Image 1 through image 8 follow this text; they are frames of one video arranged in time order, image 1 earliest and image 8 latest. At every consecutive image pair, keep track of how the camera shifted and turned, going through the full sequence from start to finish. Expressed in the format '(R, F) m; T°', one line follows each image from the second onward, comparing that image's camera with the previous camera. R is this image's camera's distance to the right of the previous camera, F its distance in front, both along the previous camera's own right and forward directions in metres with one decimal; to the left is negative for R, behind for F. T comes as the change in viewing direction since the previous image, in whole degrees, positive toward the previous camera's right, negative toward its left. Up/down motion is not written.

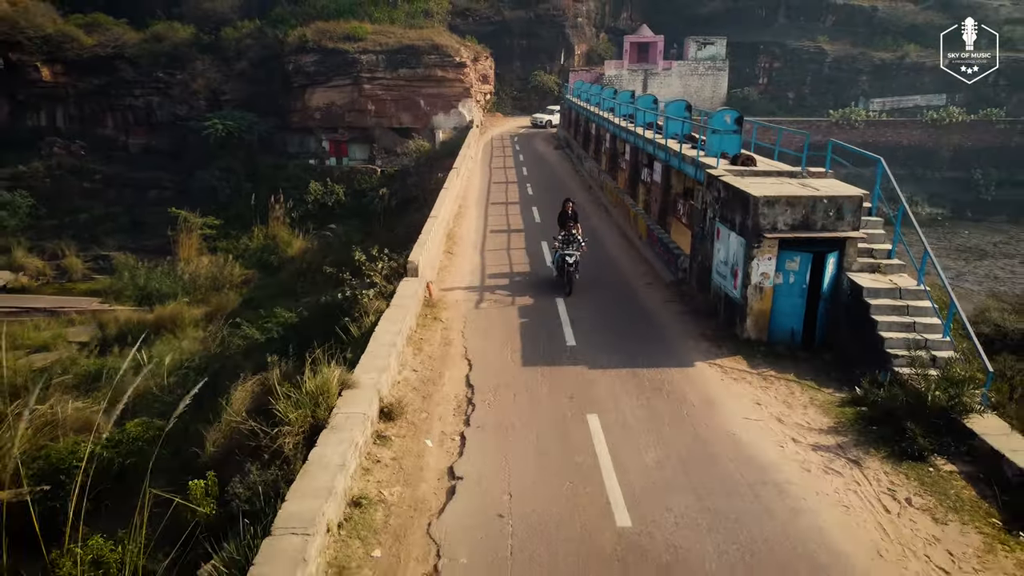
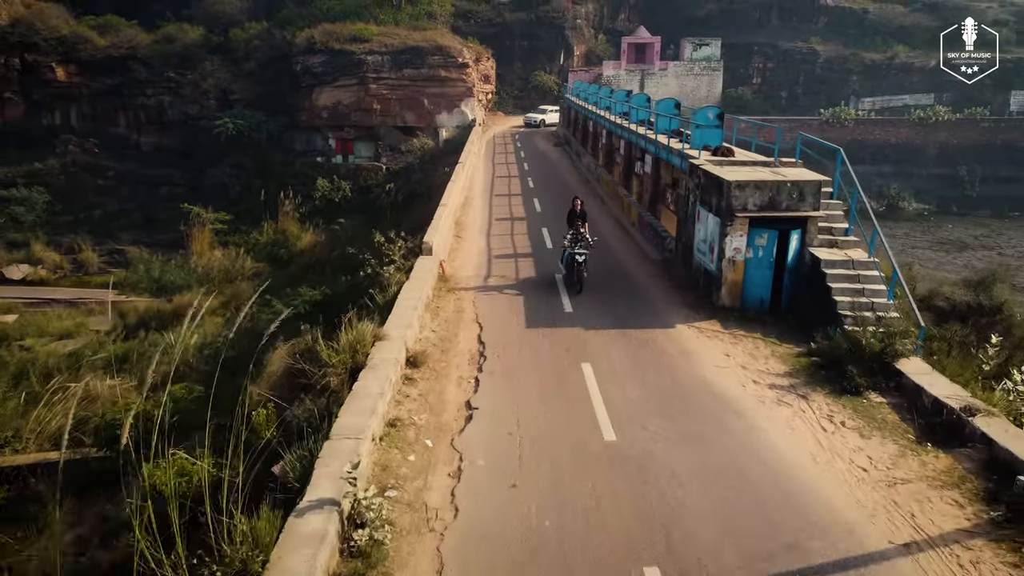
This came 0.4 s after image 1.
(0.0, -0.8) m; 0°
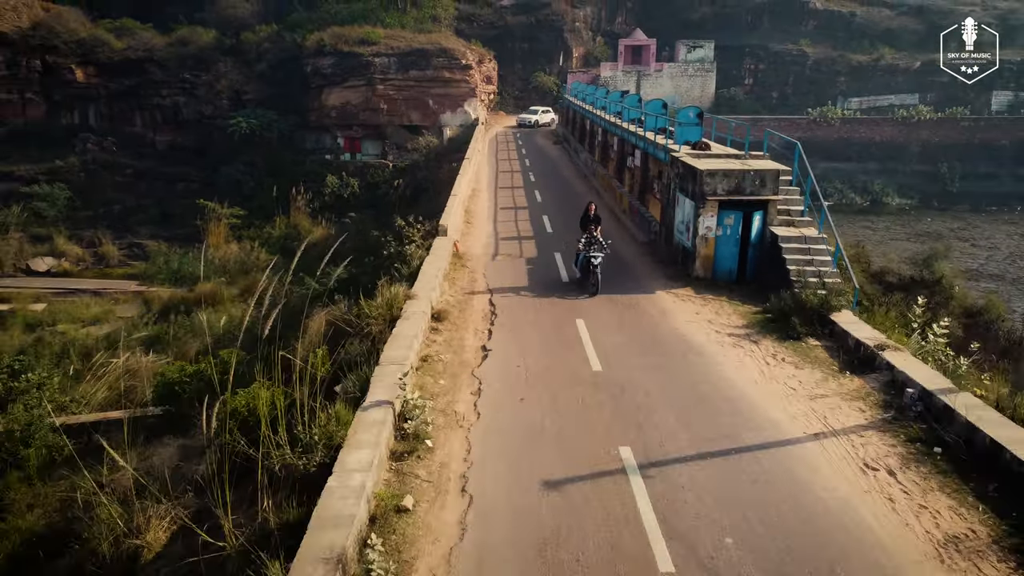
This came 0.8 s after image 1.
(-0.1, -1.2) m; 0°
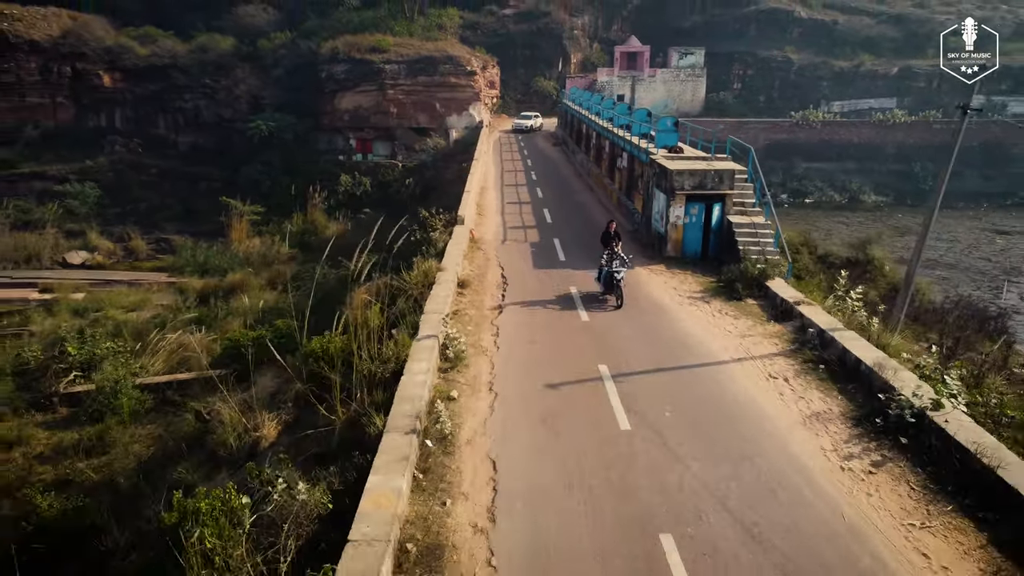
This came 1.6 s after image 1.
(-0.1, -1.8) m; 0°
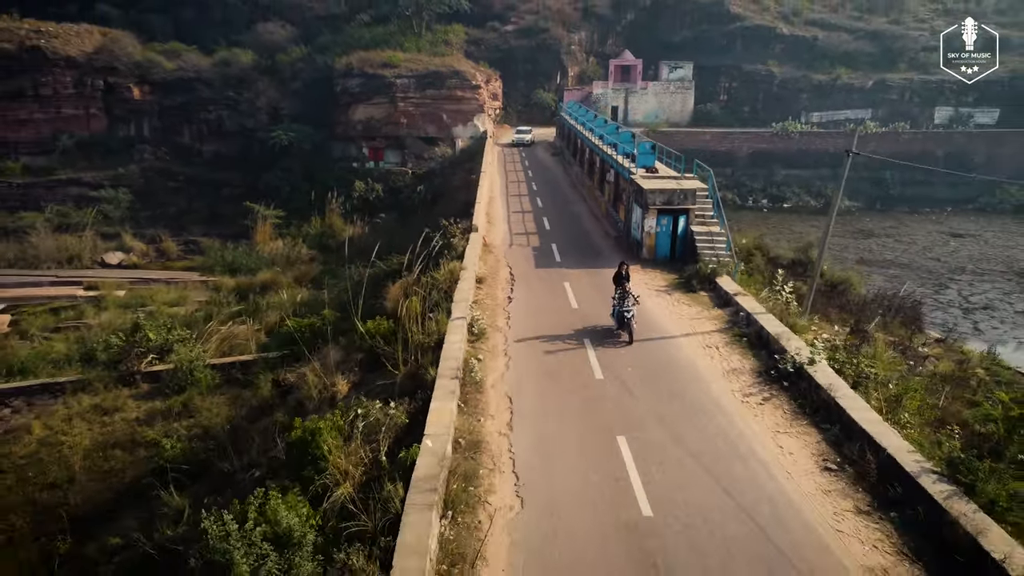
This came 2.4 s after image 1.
(-0.1, -2.3) m; 0°
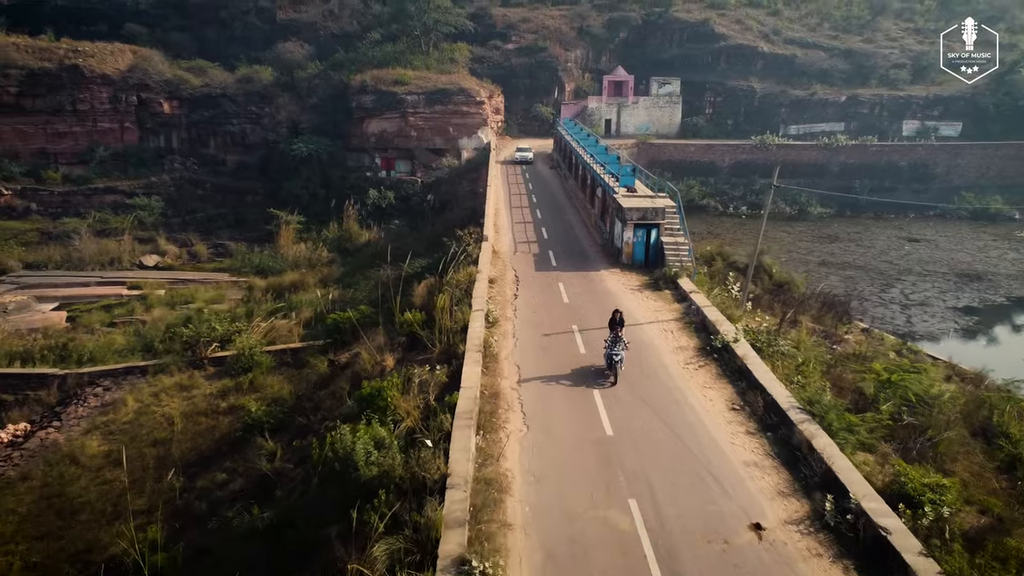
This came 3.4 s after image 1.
(-0.1, -2.8) m; 0°
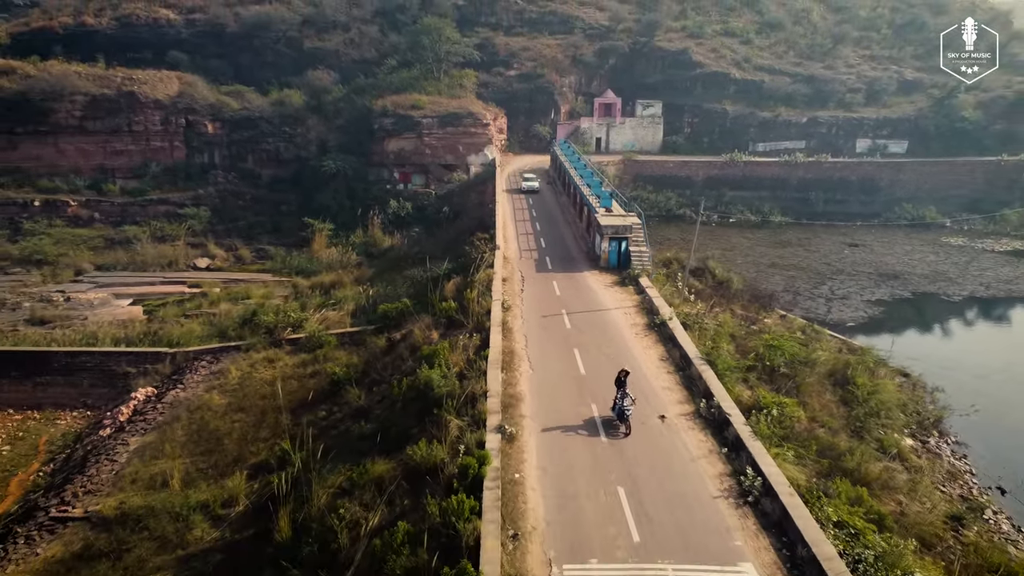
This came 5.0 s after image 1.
(-0.3, -5.1) m; 0°
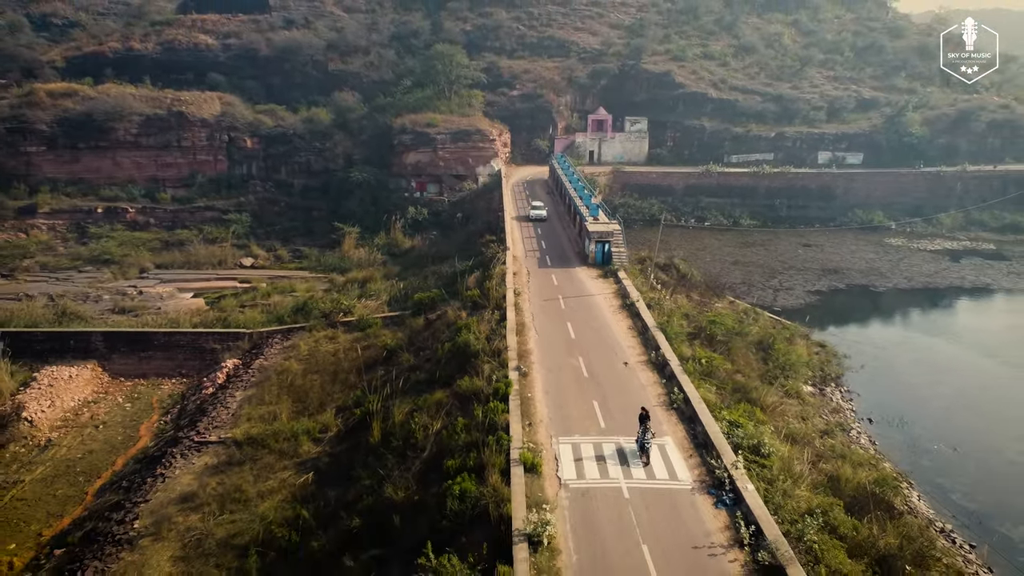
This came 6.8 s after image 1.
(-0.4, -5.6) m; 0°
